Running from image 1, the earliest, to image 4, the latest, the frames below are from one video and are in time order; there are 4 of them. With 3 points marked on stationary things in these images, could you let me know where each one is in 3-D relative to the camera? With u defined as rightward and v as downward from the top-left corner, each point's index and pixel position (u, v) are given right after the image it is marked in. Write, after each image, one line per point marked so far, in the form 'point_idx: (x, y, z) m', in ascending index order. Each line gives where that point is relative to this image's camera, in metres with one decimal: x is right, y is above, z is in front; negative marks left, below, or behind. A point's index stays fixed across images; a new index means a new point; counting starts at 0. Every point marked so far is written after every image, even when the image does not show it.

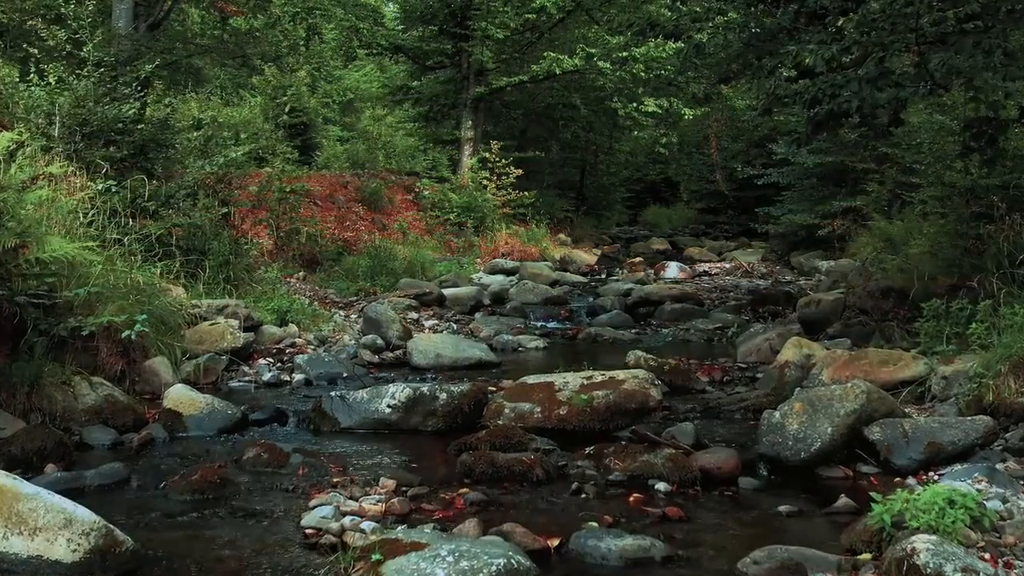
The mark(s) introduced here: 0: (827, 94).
0: (+2.8, +1.7, +7.0) m
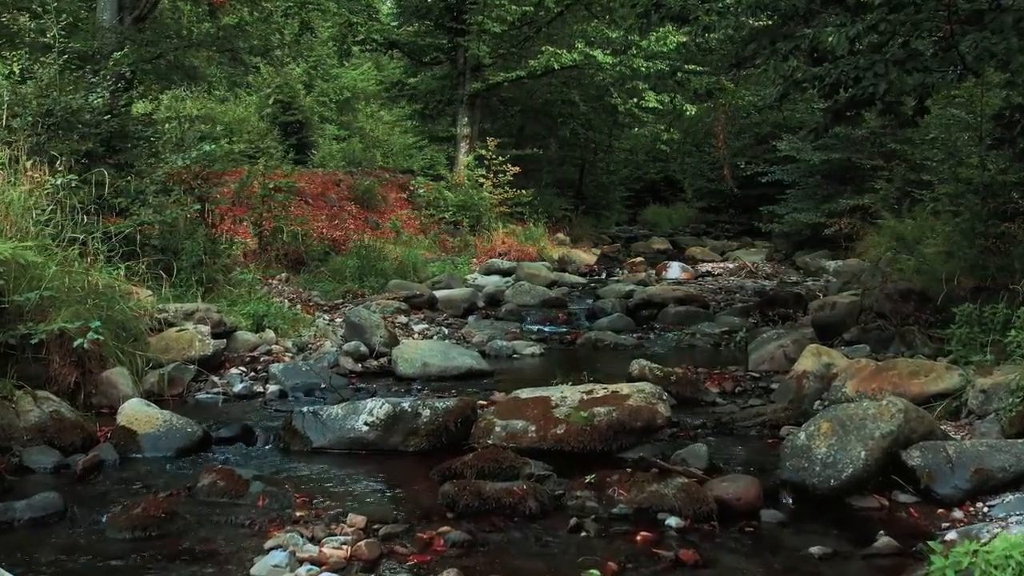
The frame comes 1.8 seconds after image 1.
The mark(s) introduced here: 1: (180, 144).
0: (+2.8, +1.7, +6.4) m
1: (-4.2, +1.8, +9.9) m
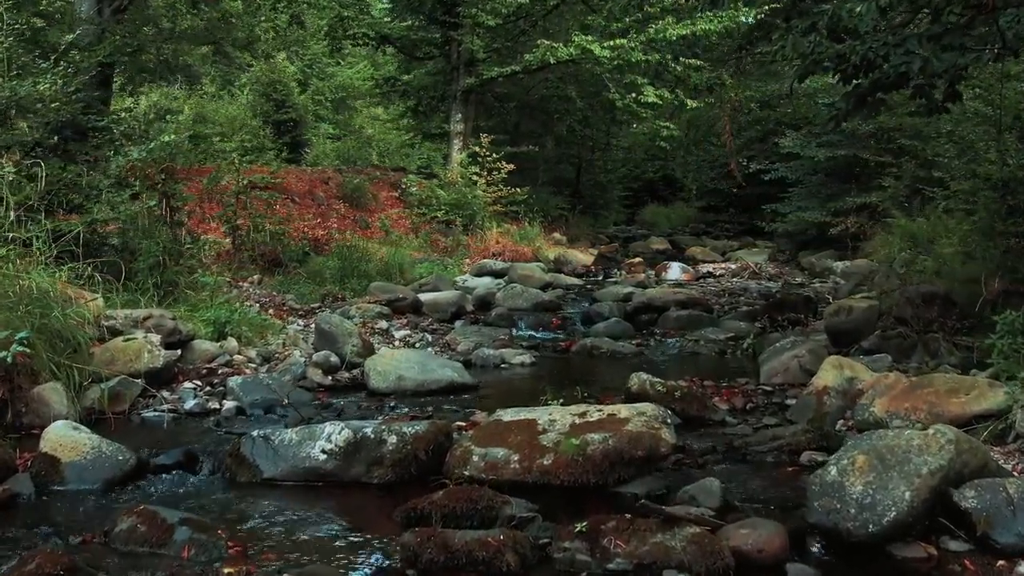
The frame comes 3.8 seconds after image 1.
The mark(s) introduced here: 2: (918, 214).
0: (+2.6, +1.7, +5.7) m
1: (-4.3, +1.8, +9.2) m
2: (+7.3, +1.3, +14.0) m
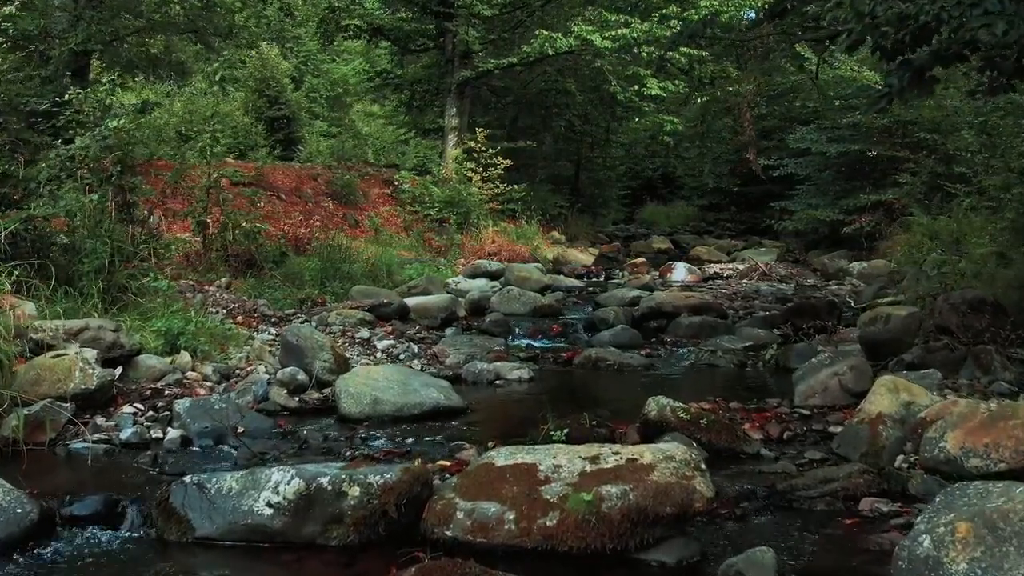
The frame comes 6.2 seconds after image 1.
0: (+2.6, +1.6, +4.7) m
1: (-4.4, +1.7, +8.2) m
2: (+7.2, +1.3, +13.1) m
